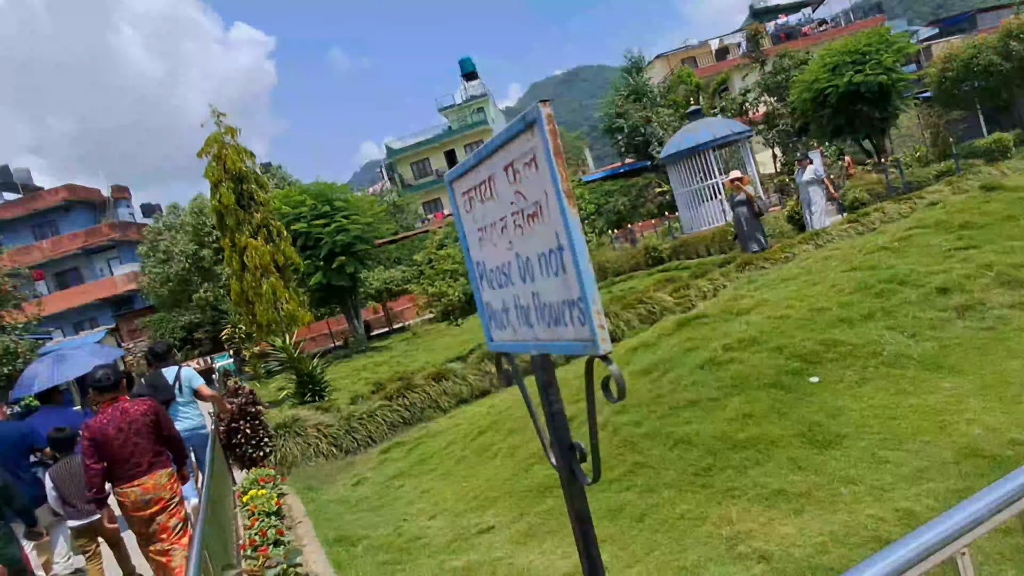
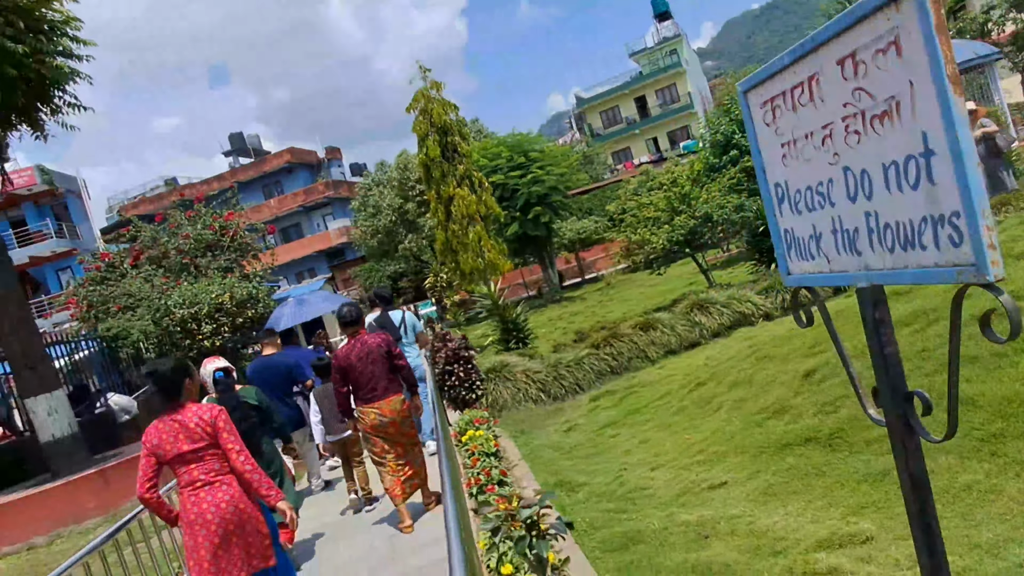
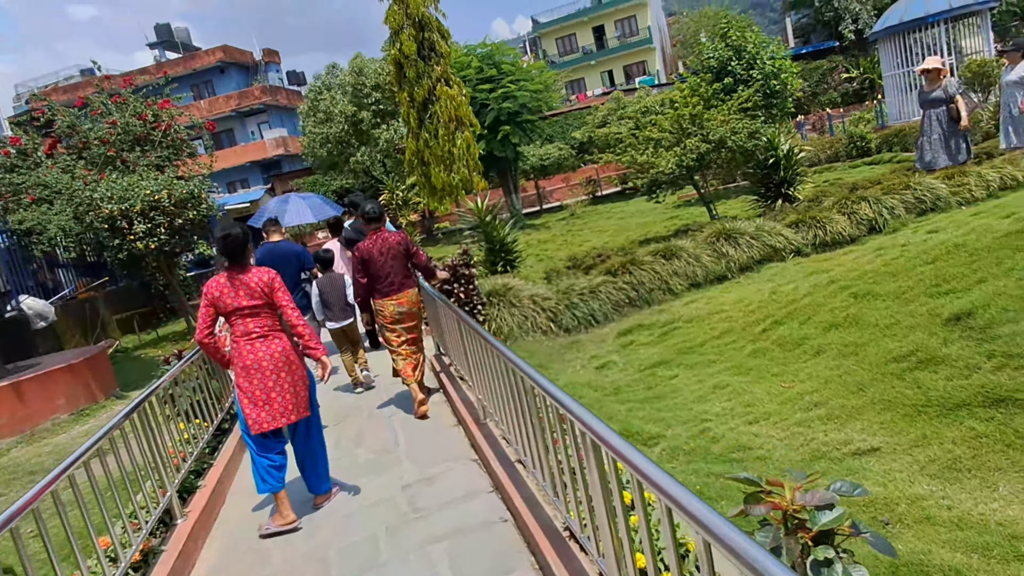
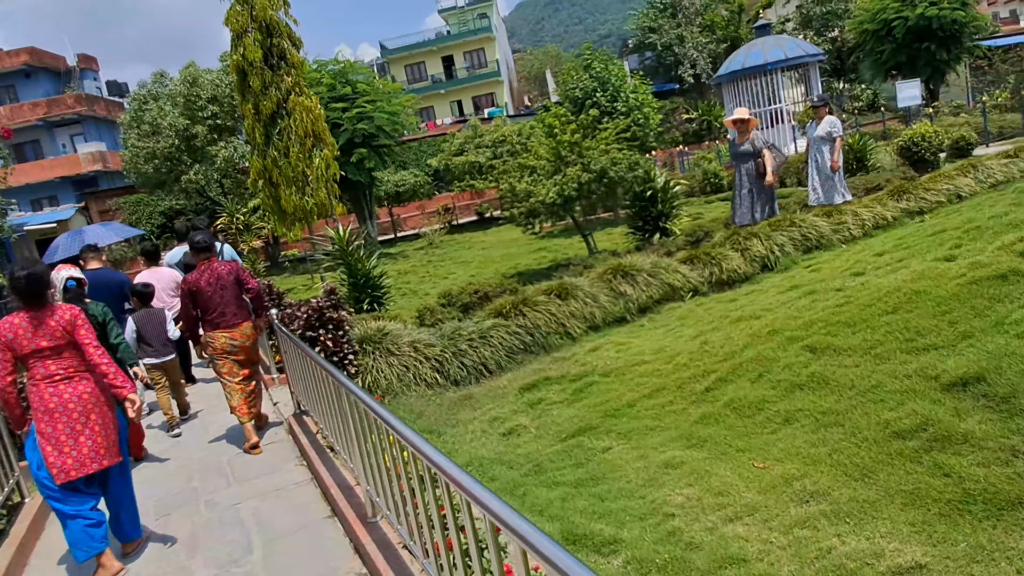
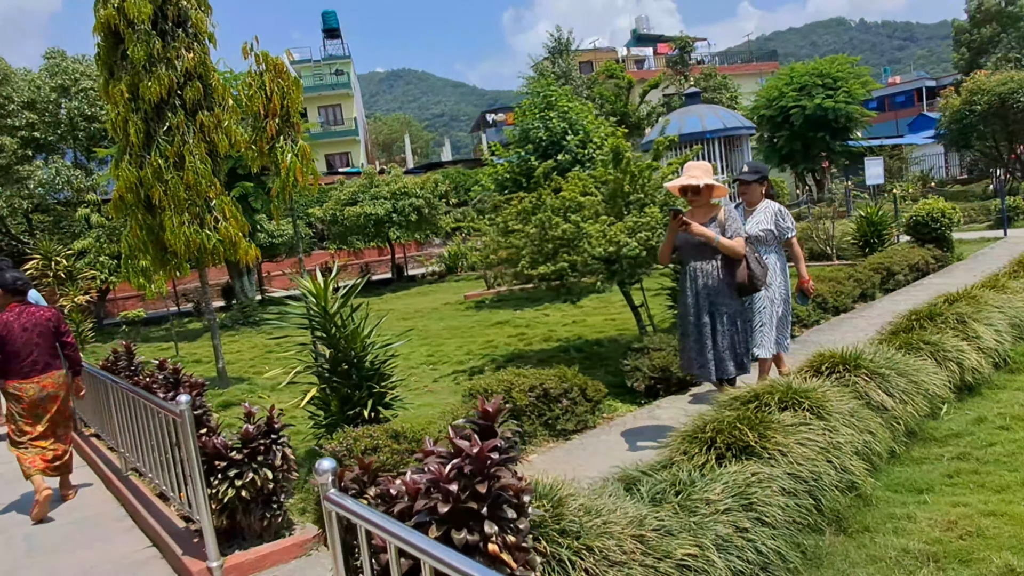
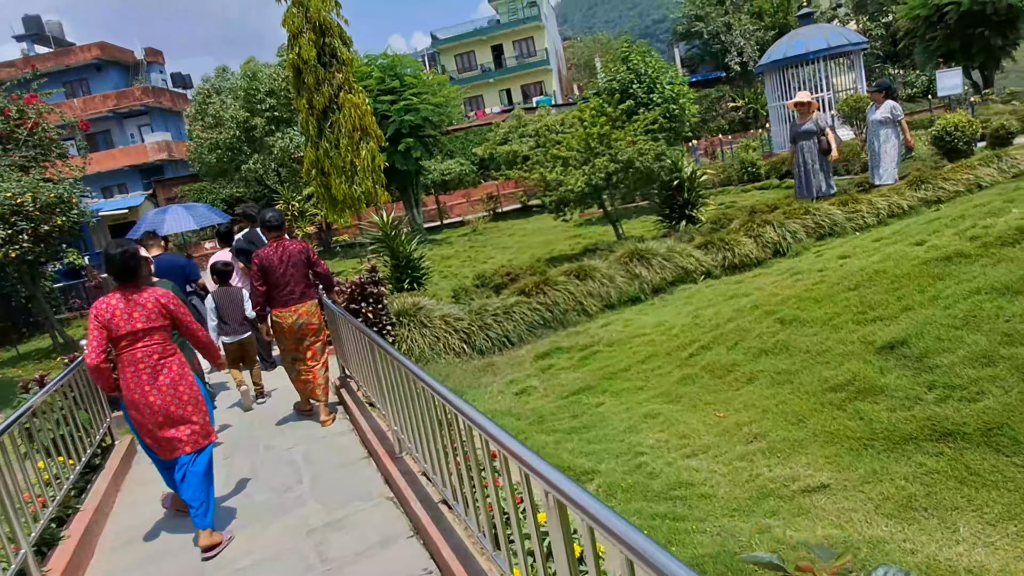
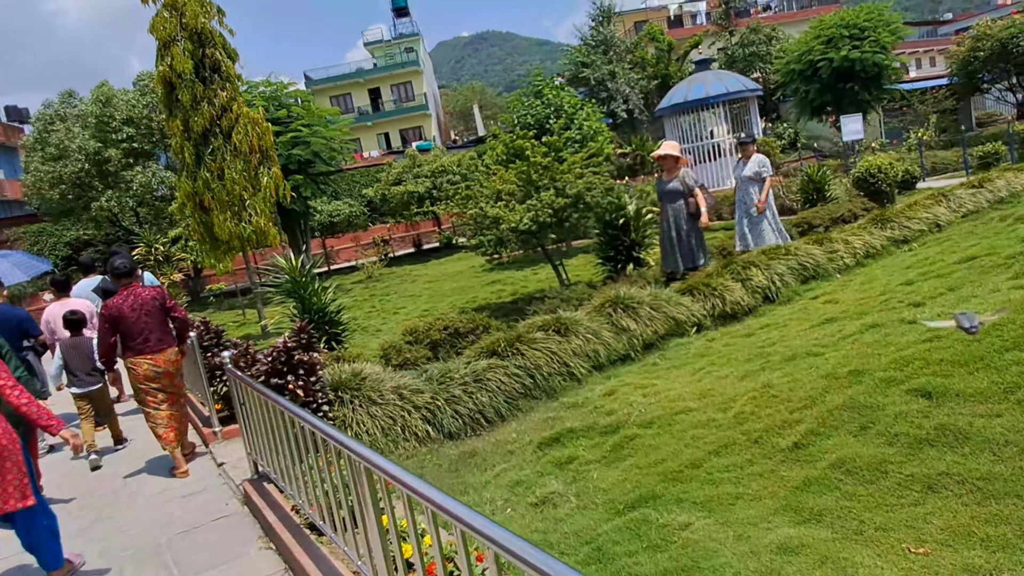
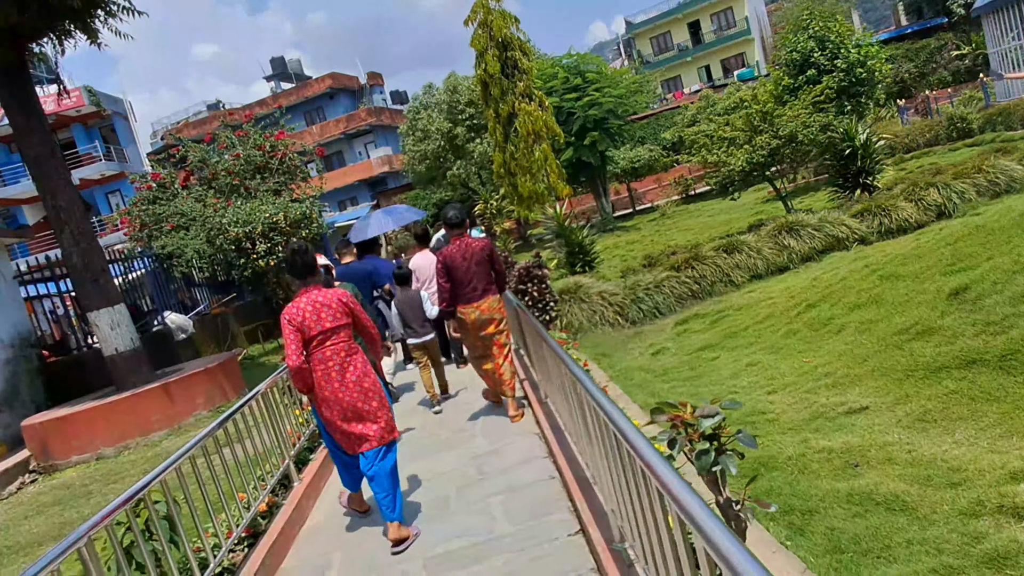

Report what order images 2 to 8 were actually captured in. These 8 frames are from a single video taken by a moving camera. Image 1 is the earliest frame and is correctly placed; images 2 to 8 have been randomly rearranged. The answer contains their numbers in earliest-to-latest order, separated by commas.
2, 8, 3, 6, 4, 7, 5
